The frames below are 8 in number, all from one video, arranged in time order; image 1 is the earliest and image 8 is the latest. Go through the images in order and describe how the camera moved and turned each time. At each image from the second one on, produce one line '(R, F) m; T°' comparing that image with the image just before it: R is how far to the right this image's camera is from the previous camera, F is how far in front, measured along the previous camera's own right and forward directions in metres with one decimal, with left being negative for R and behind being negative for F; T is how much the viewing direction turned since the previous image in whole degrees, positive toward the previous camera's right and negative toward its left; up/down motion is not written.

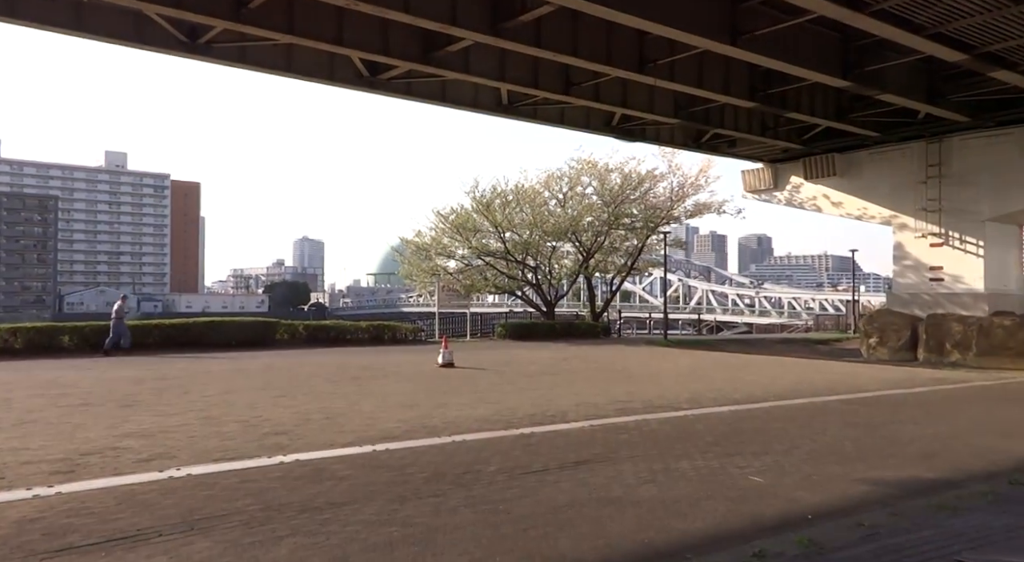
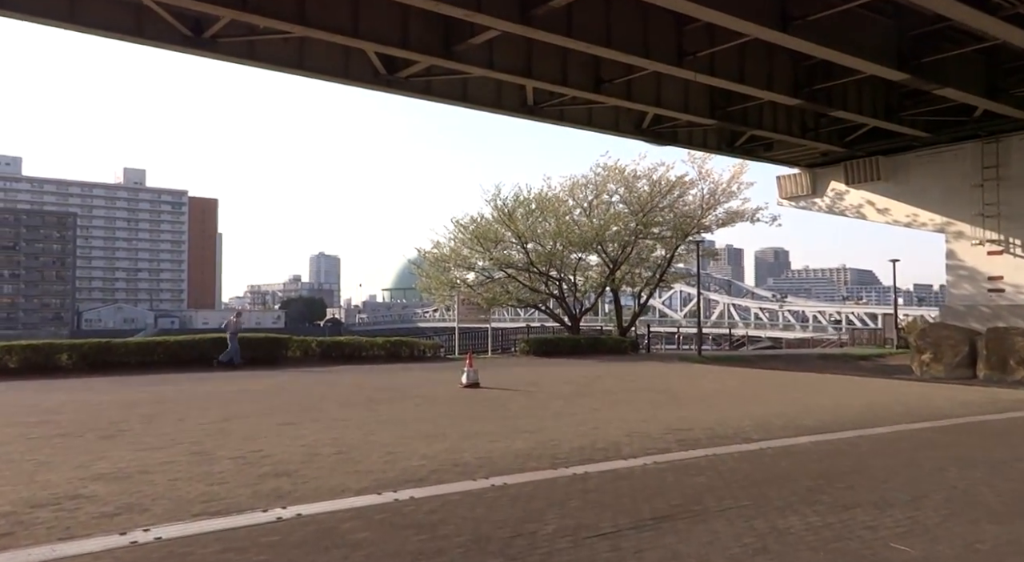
(-0.3, +1.7) m; -1°
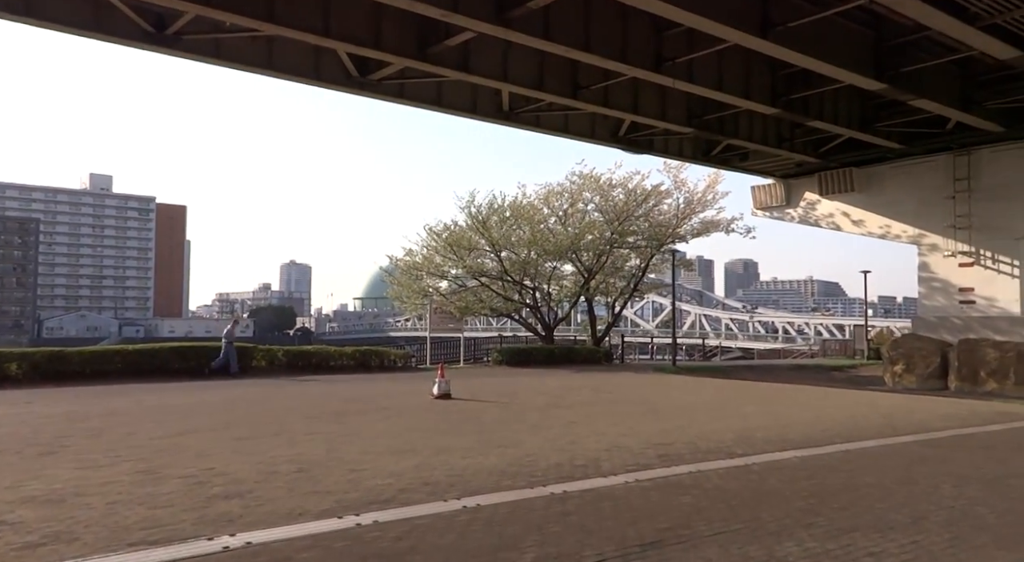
(0.0, +0.5) m; +2°
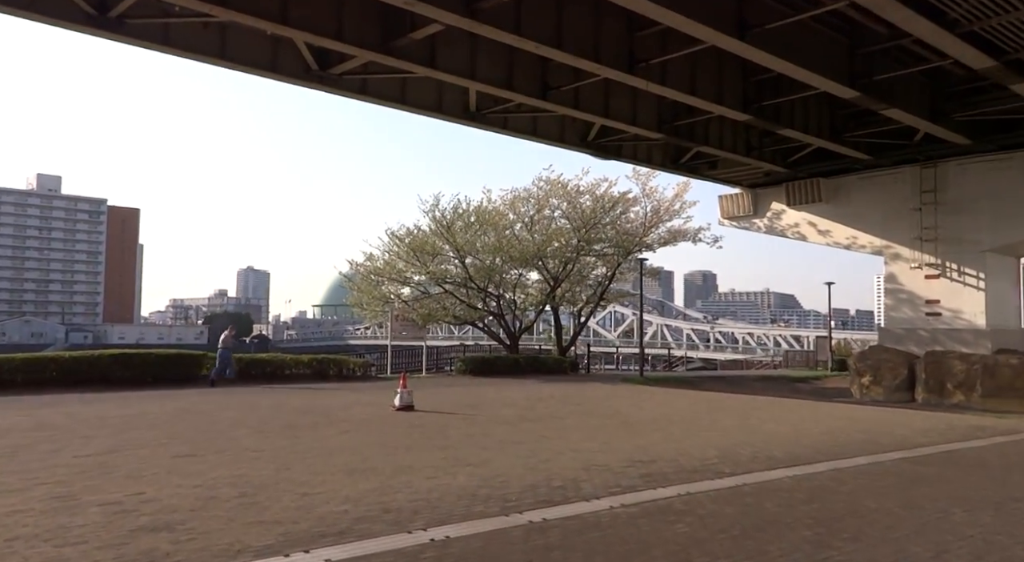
(-0.1, +0.8) m; +3°
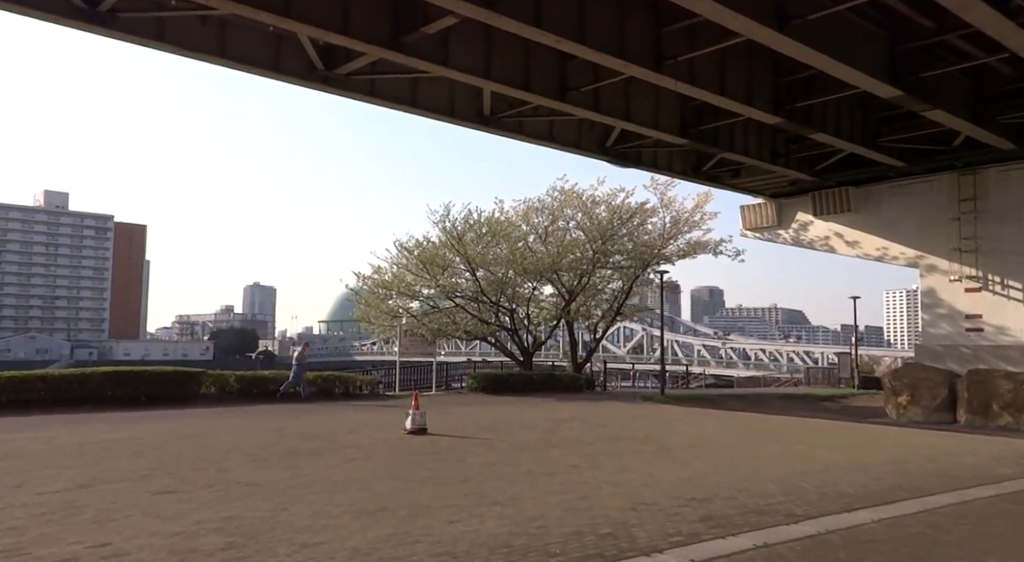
(-0.3, +1.3) m; 0°
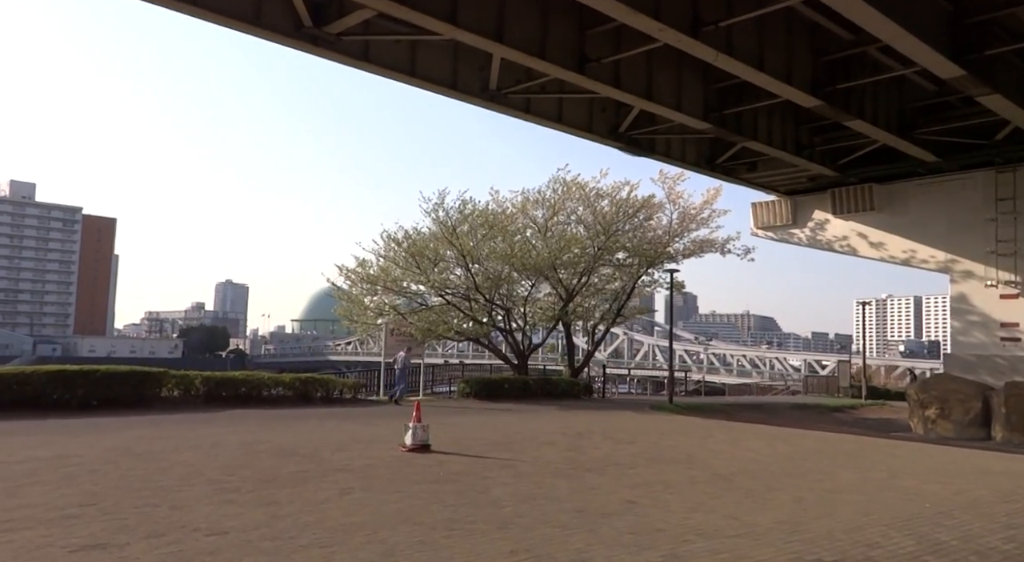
(-0.7, +2.3) m; +2°
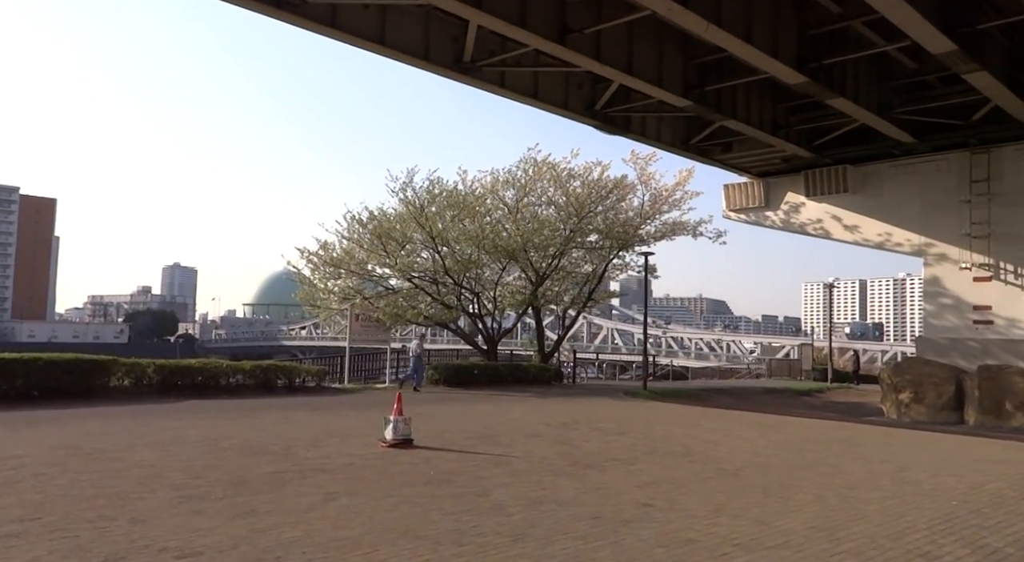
(-0.5, +0.9) m; +3°
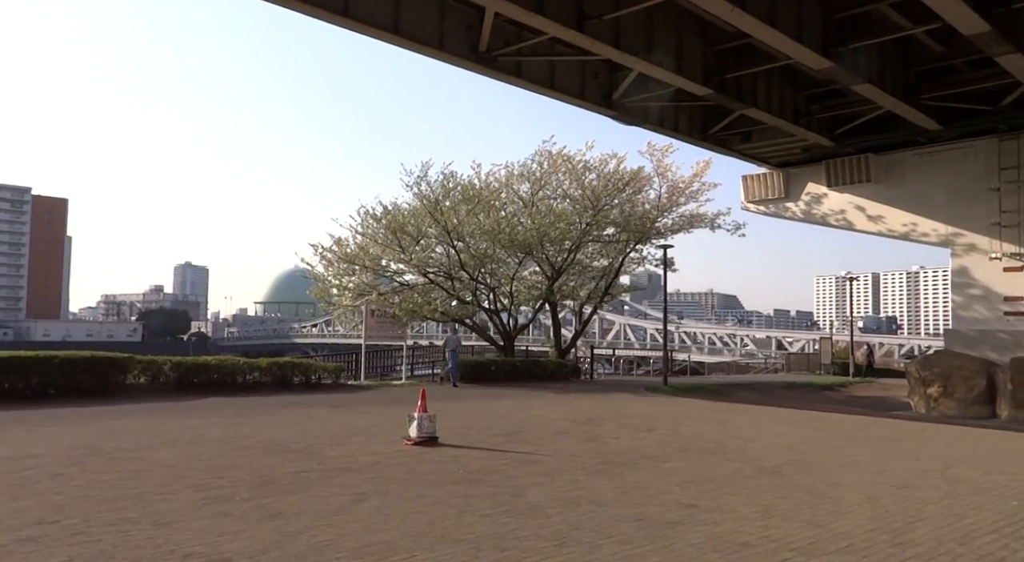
(-0.2, +0.4) m; -1°
